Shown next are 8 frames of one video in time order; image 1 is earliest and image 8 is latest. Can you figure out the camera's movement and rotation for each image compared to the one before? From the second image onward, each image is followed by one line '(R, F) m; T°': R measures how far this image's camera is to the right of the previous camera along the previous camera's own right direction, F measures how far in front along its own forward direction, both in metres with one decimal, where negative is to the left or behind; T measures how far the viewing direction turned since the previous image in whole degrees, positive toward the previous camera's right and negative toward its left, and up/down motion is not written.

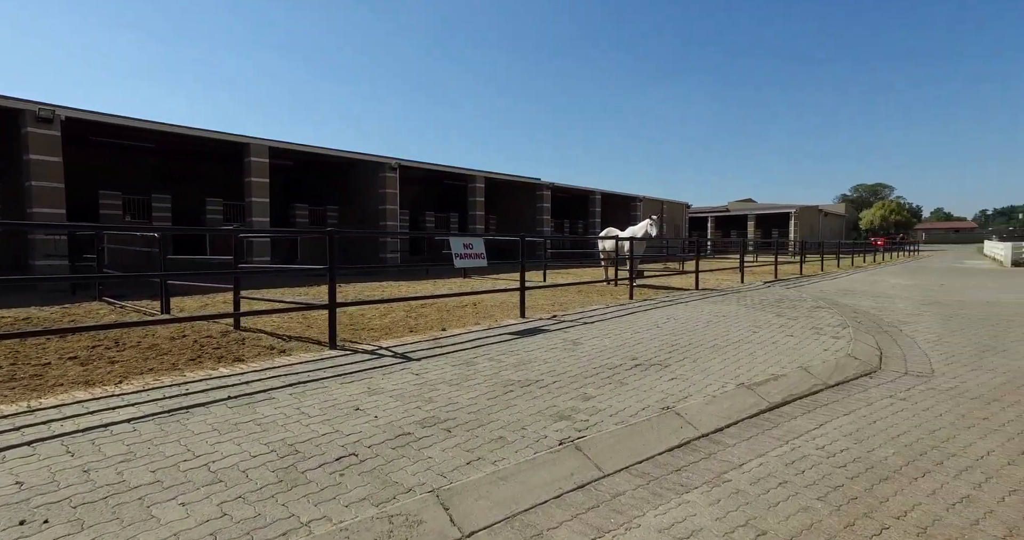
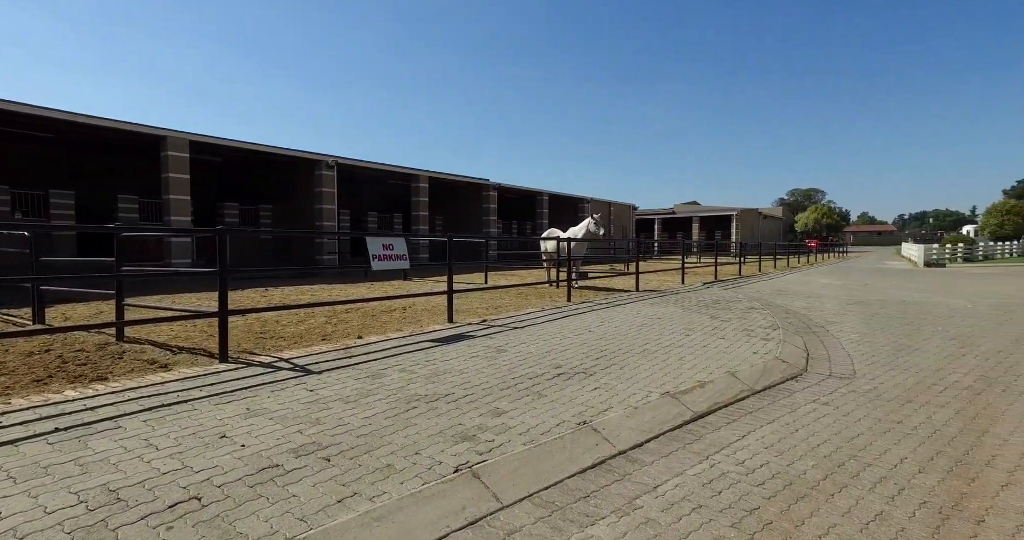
(+0.3, +0.3) m; +5°
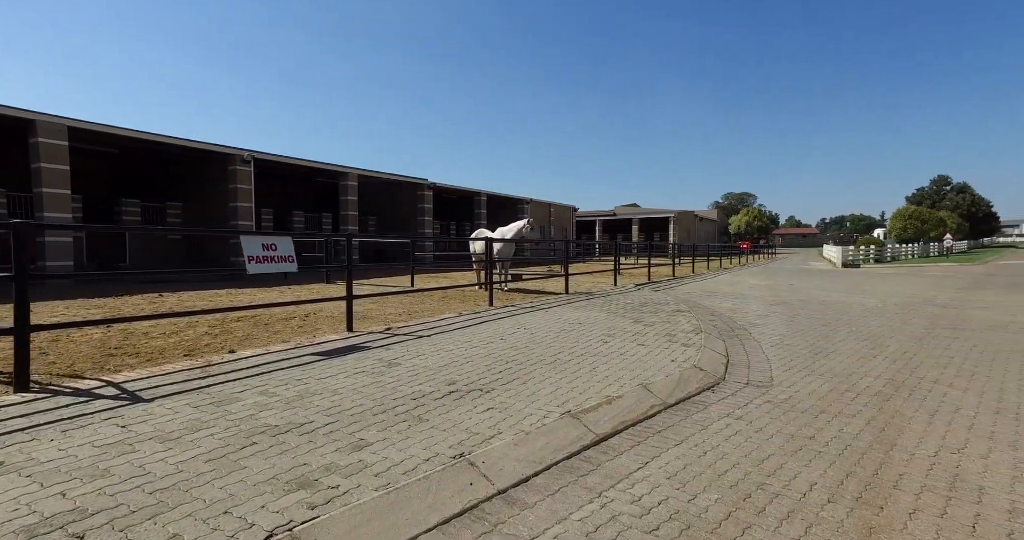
(+0.4, +0.5) m; +6°
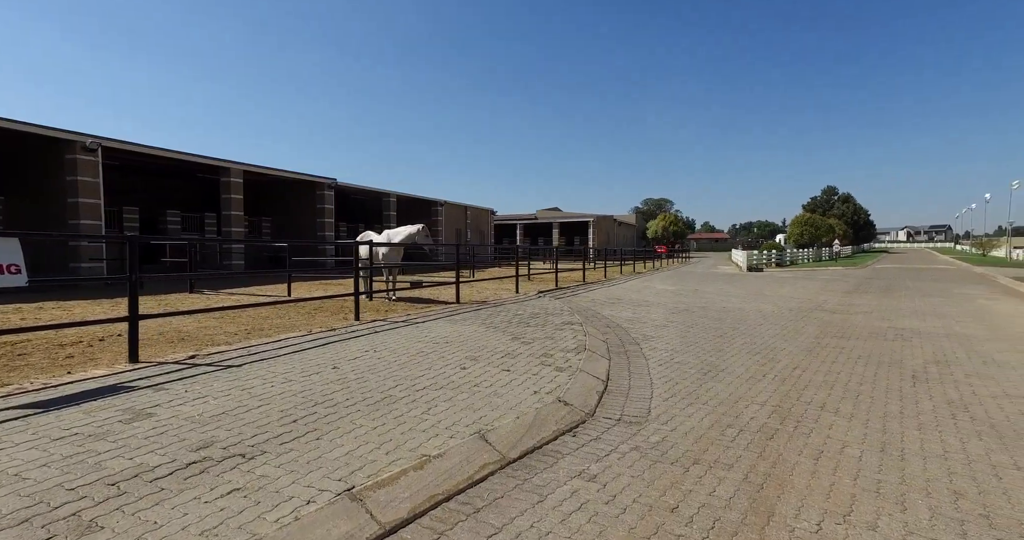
(+0.8, +1.0) m; +8°
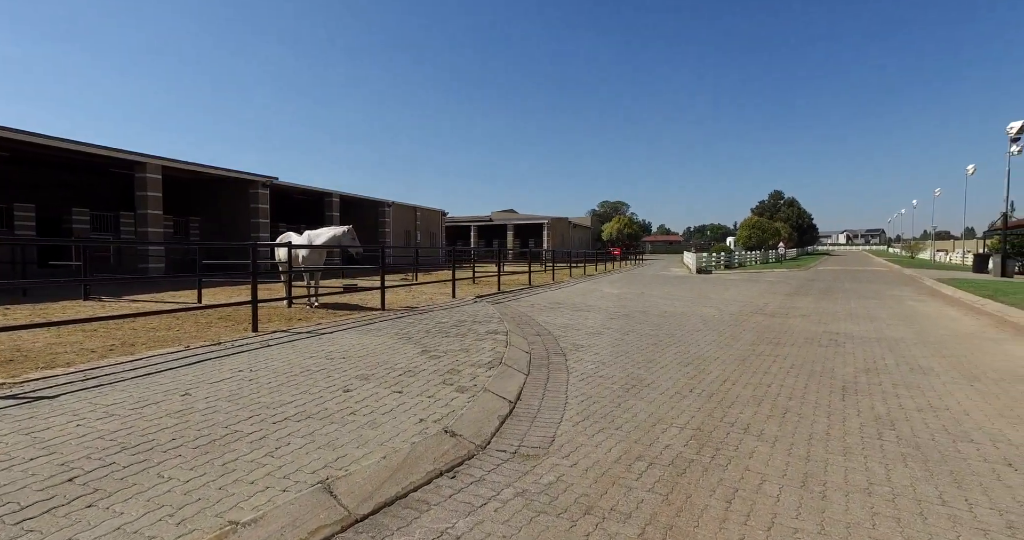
(+0.5, +0.6) m; +5°
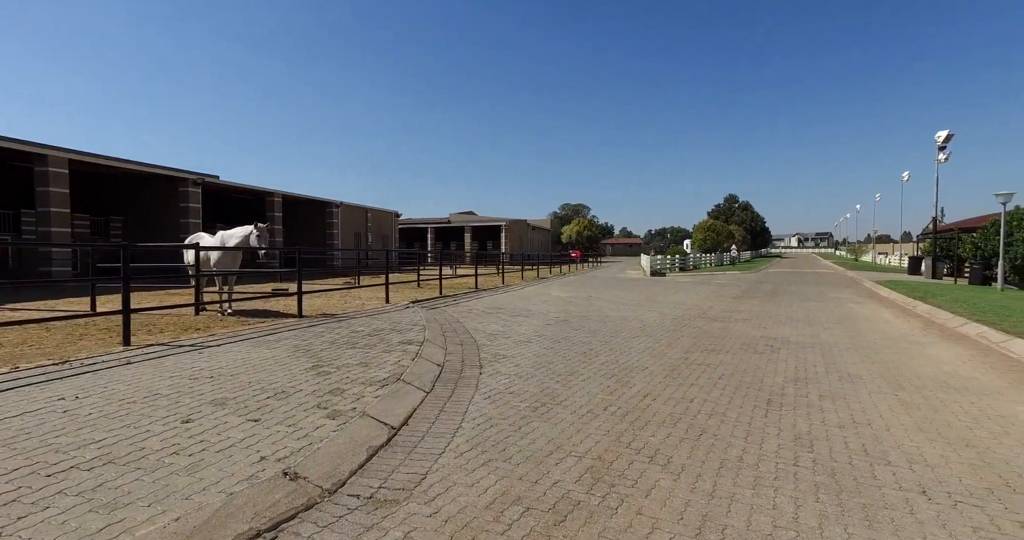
(+0.6, +0.6) m; +4°
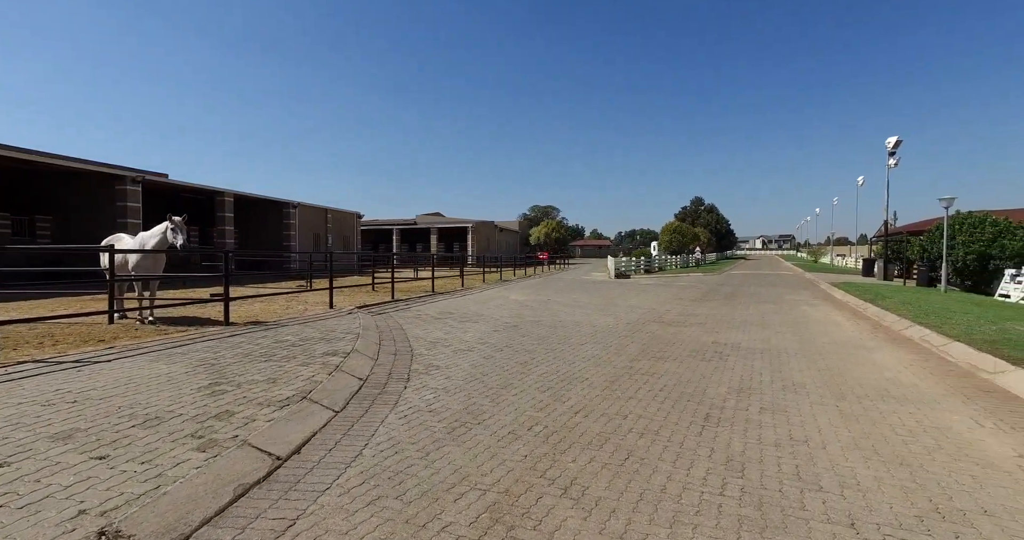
(+0.4, +0.4) m; +3°
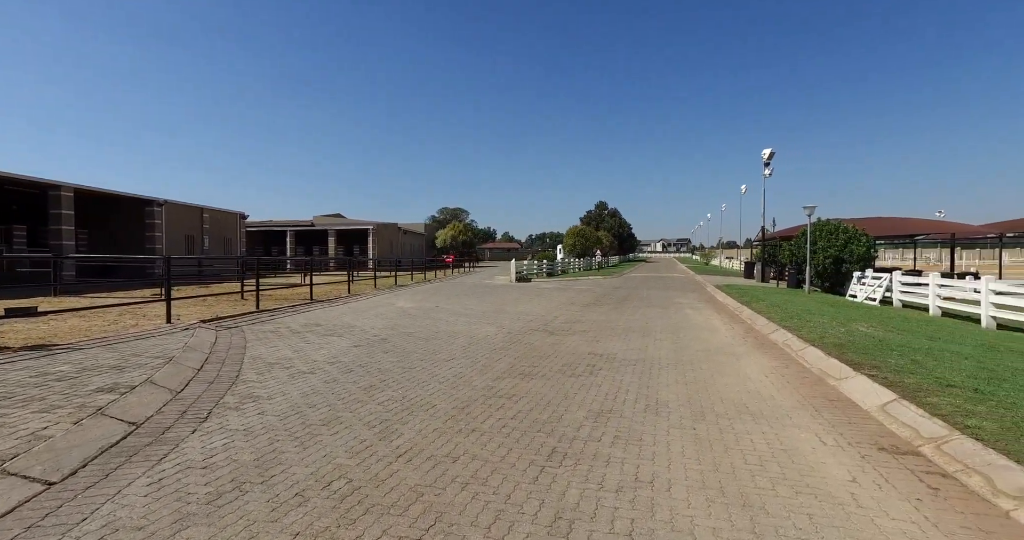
(+0.7, +0.7) m; +10°
